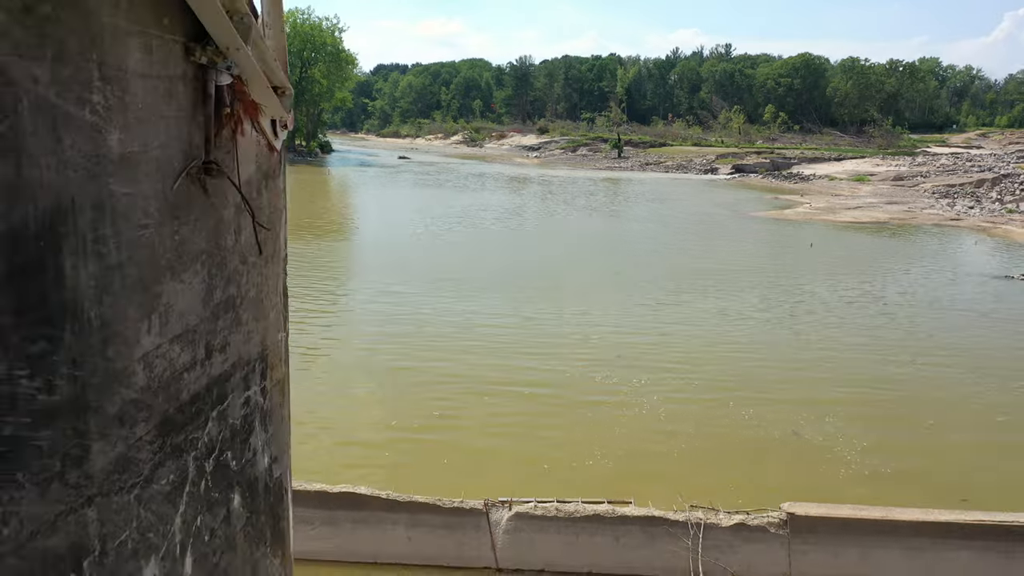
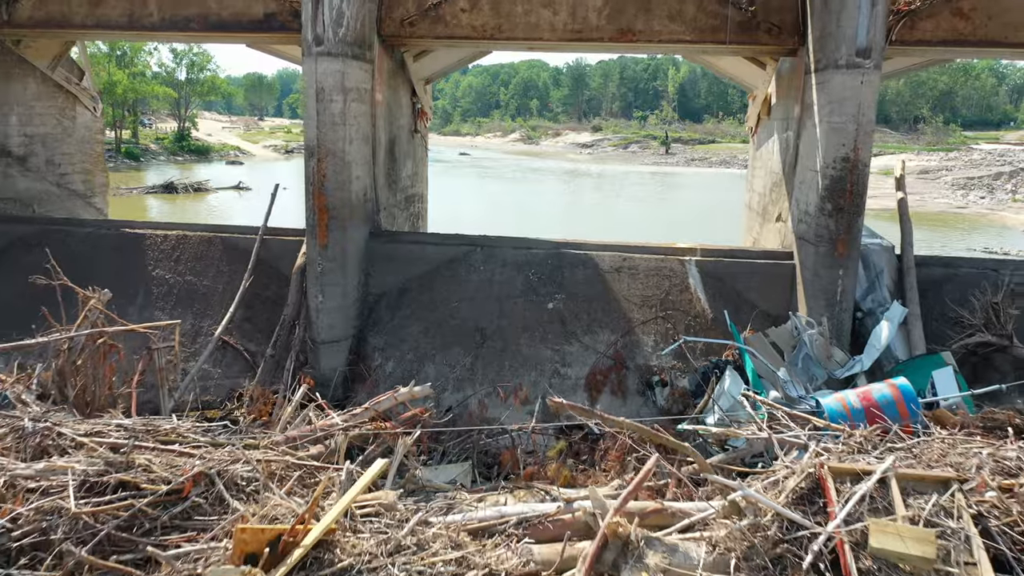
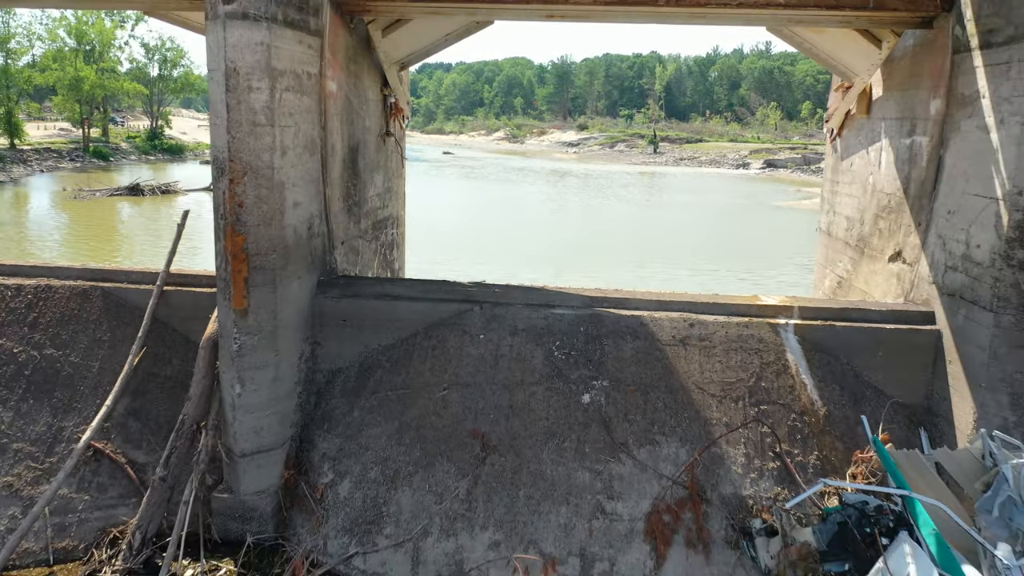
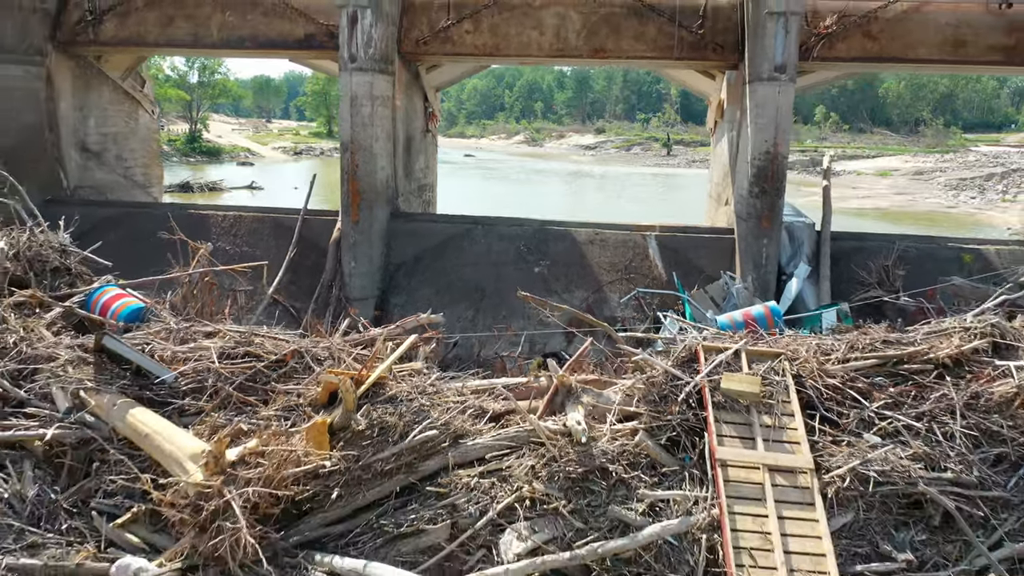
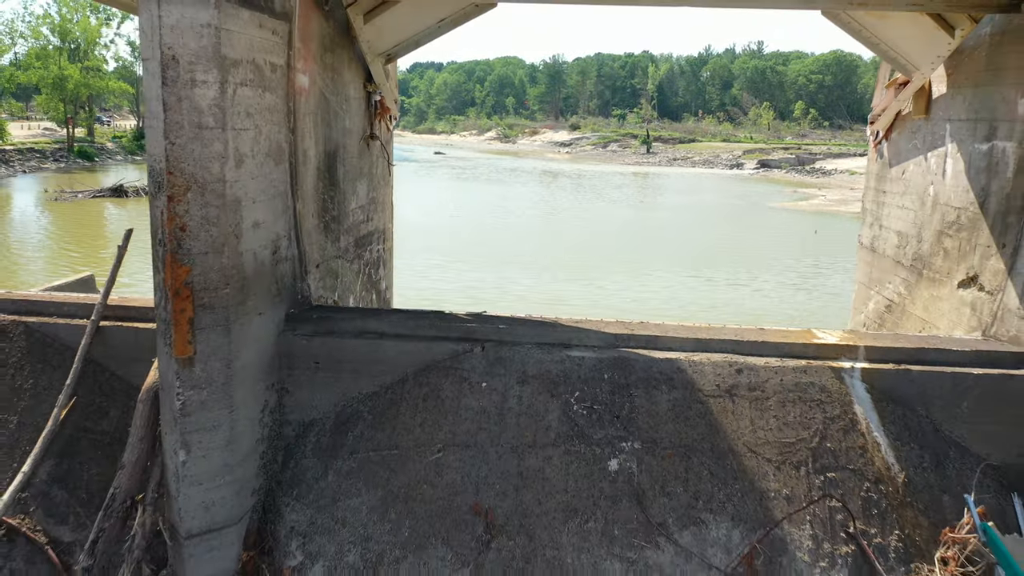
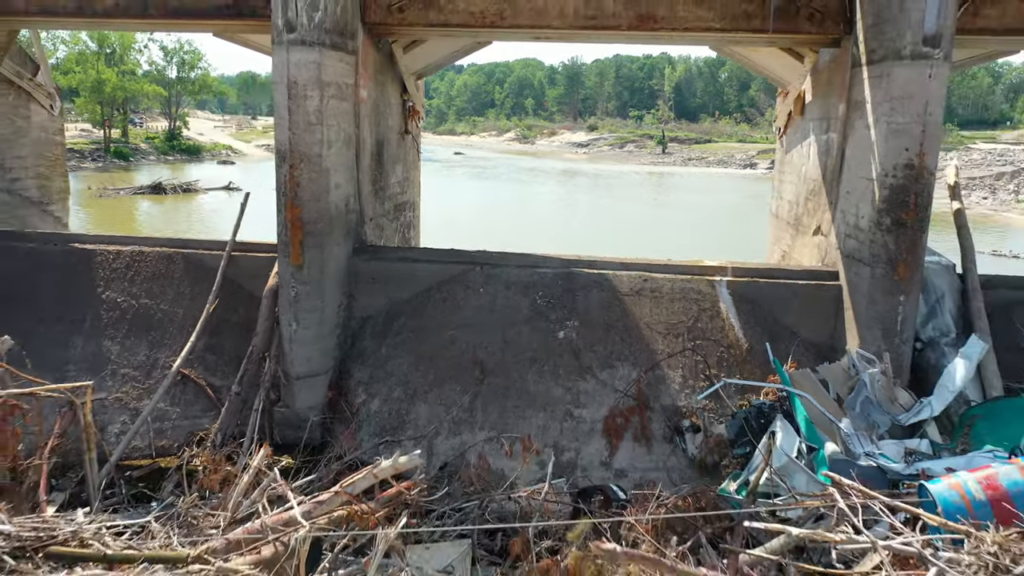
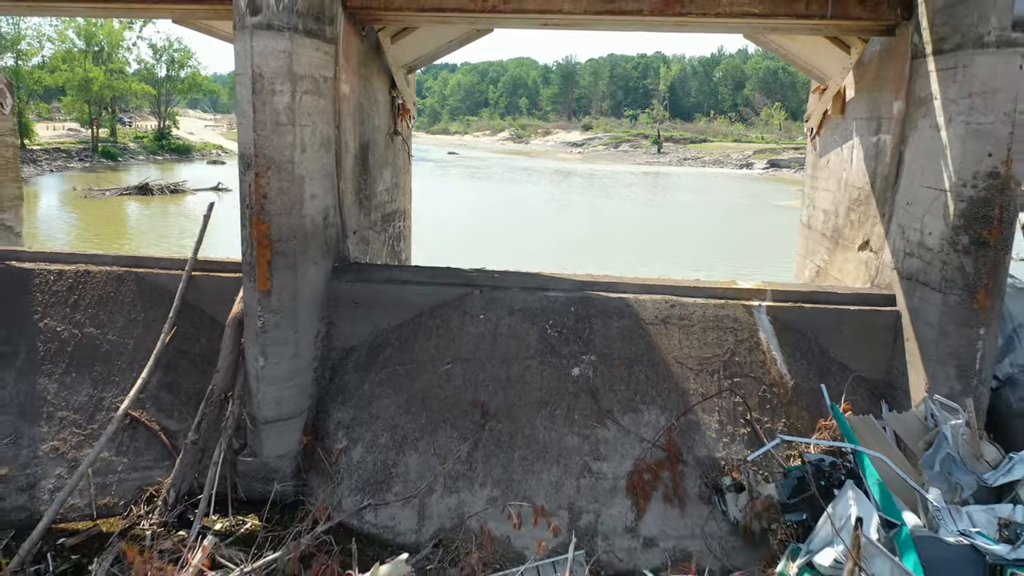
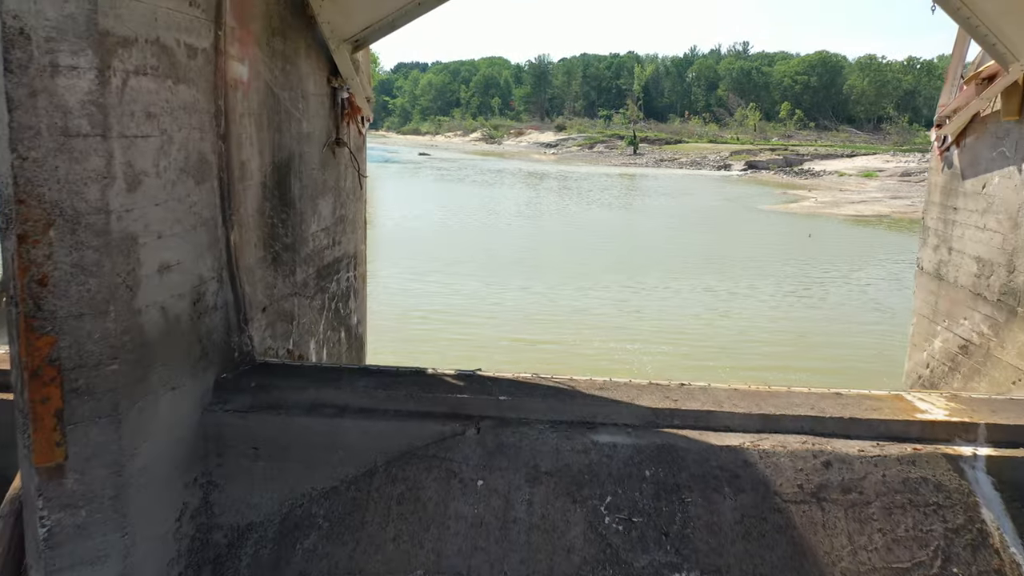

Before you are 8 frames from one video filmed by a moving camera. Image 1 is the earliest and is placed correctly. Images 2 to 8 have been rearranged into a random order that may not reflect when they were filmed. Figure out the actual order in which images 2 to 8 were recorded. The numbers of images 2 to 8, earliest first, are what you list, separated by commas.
8, 5, 3, 7, 6, 2, 4
